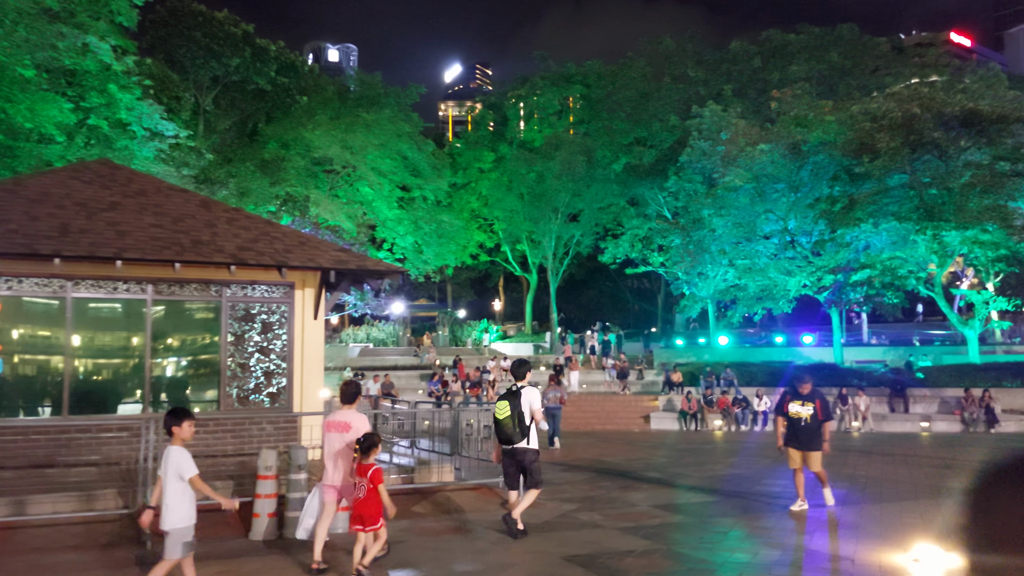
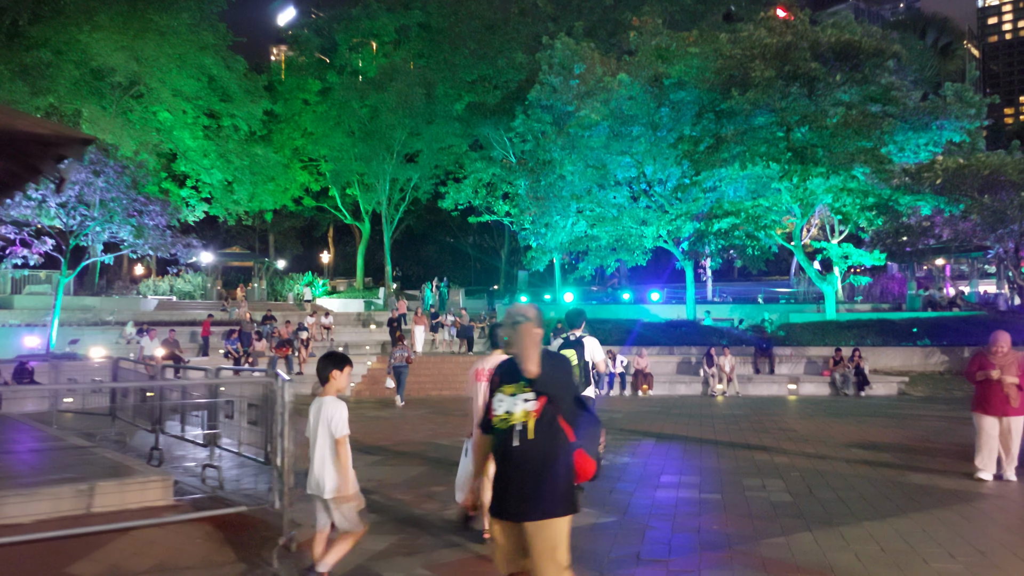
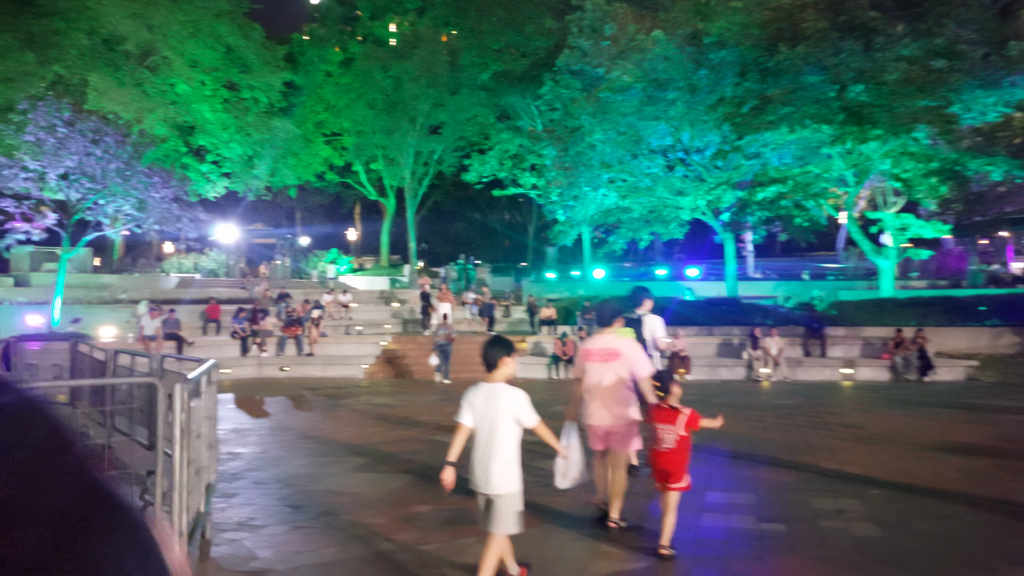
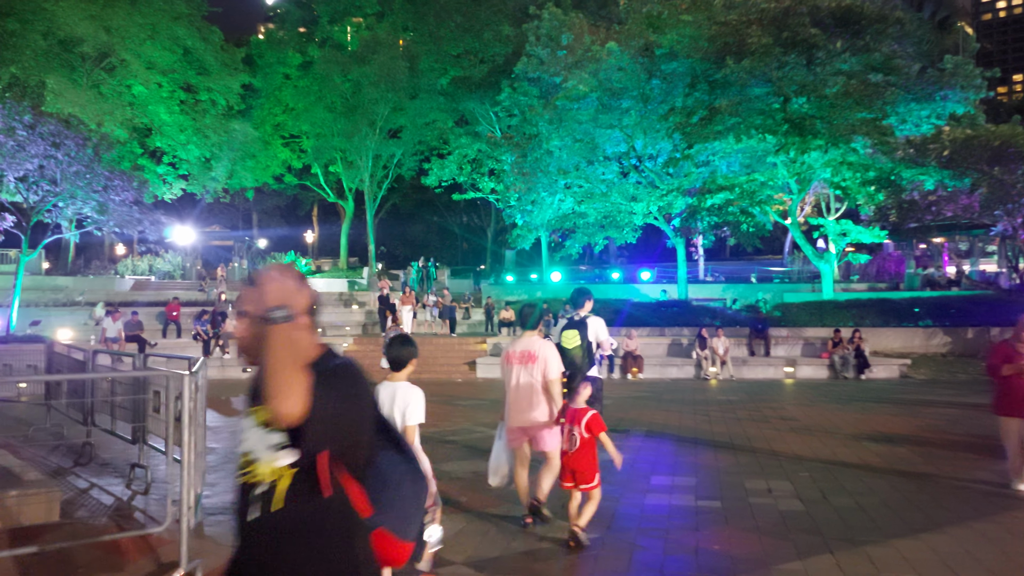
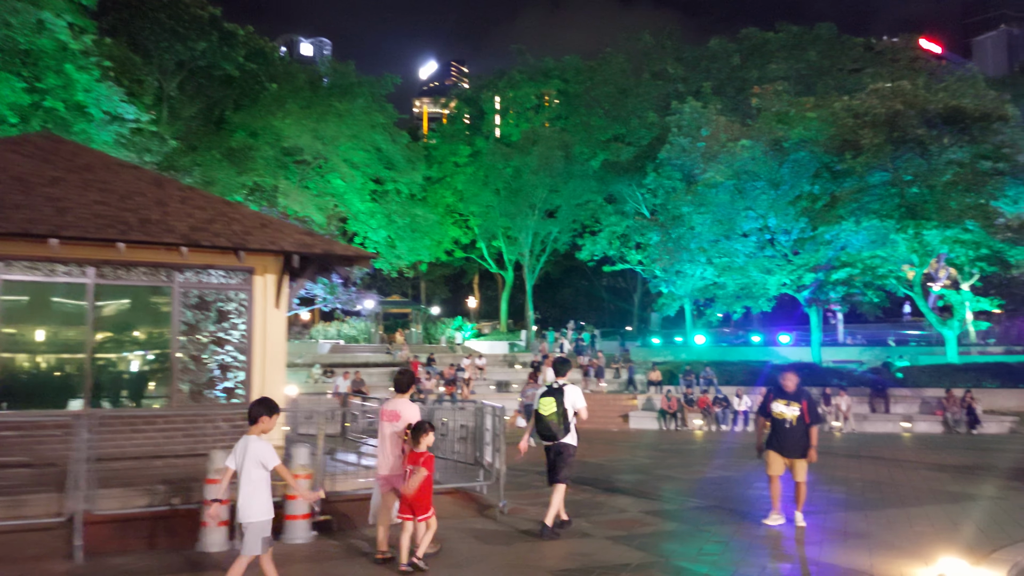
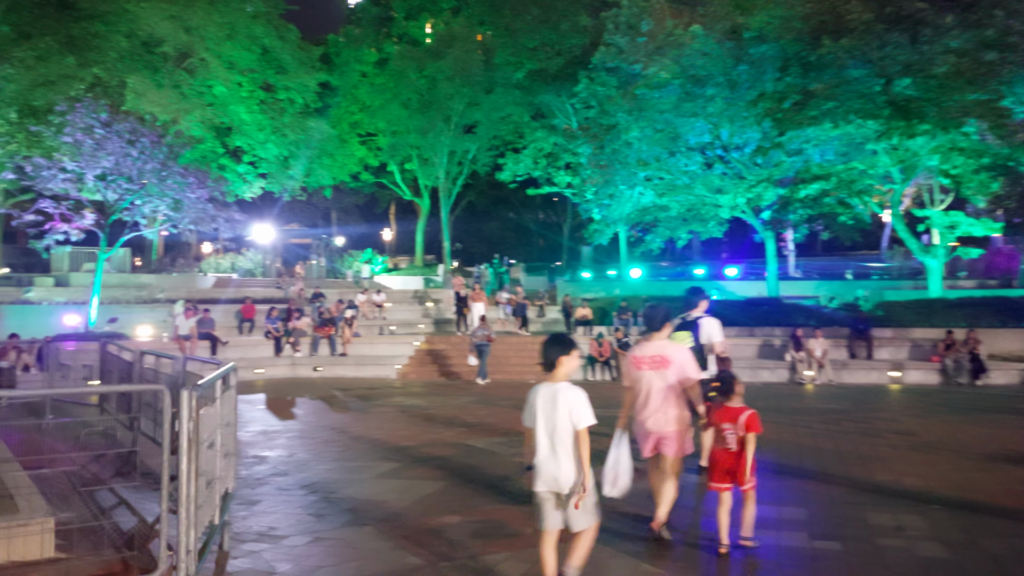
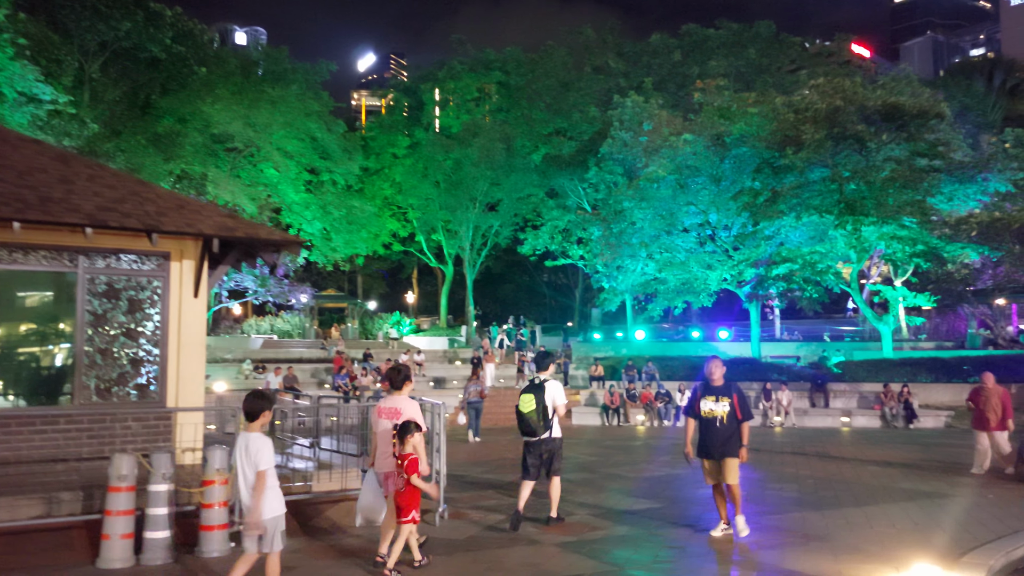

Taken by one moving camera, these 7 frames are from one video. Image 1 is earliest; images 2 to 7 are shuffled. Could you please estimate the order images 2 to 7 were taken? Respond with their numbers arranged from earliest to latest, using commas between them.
5, 7, 2, 4, 3, 6
